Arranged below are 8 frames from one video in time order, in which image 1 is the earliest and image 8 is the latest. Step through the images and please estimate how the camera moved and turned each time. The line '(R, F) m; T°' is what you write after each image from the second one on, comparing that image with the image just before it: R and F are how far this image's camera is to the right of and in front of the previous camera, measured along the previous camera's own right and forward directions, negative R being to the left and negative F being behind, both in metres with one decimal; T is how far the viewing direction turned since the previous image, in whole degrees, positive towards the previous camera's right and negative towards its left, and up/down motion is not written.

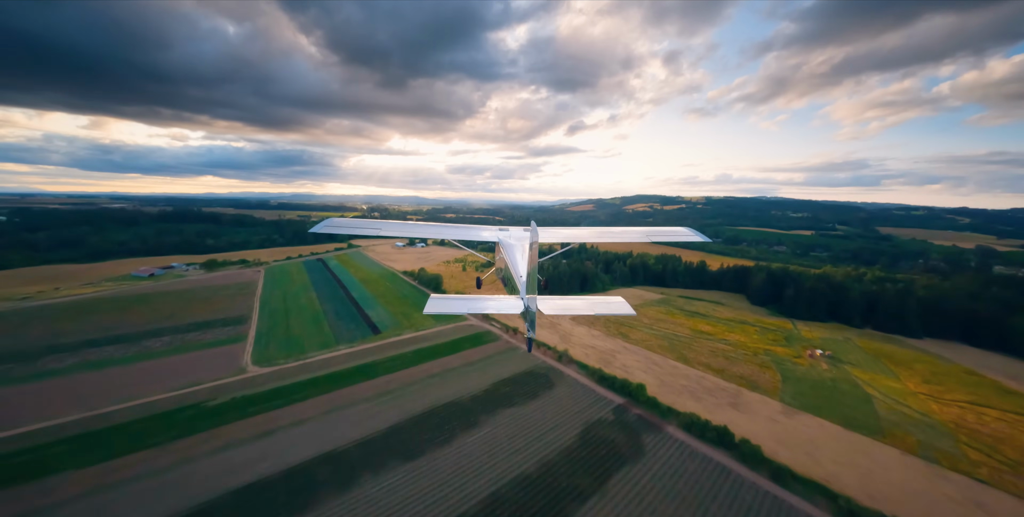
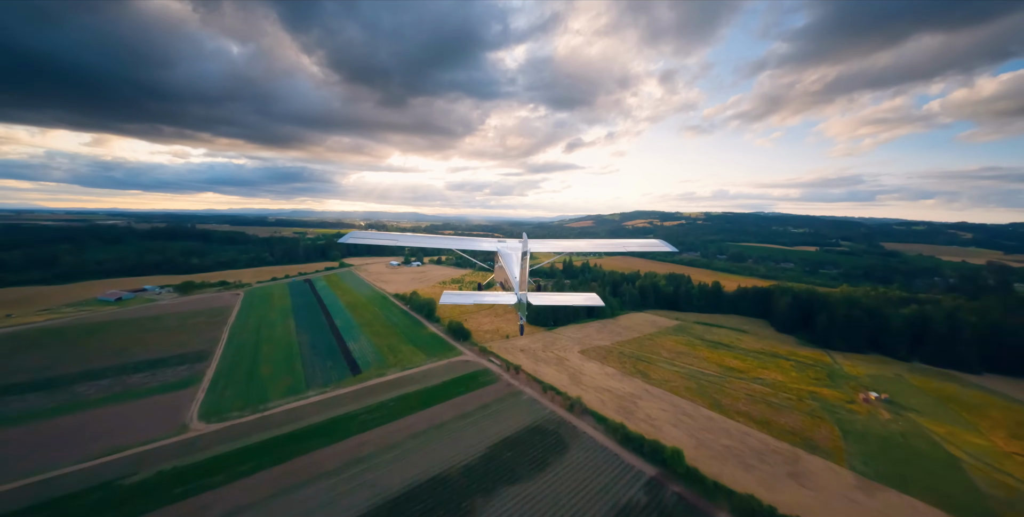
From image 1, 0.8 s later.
(-0.2, +4.1) m; 0°
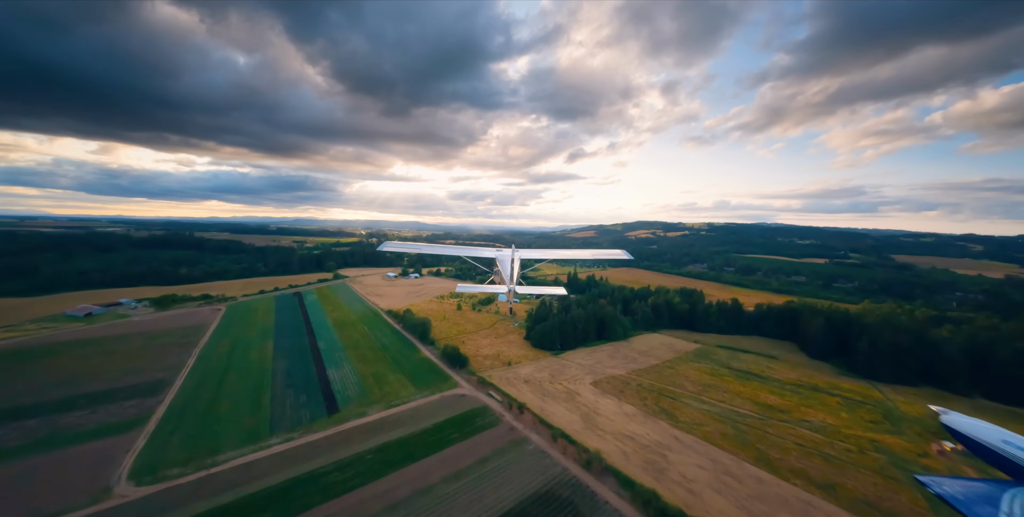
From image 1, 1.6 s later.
(-0.2, +3.9) m; 0°
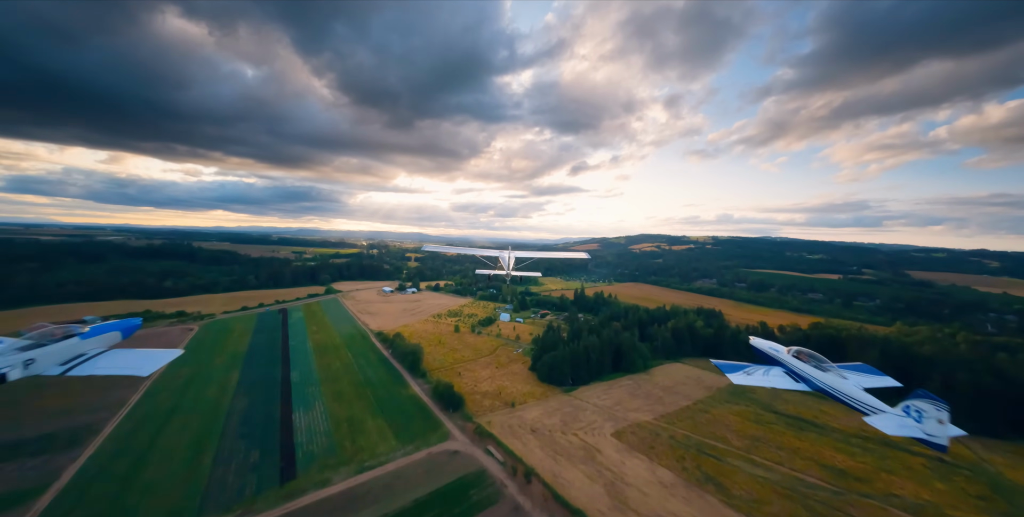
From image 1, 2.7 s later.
(-0.3, +4.8) m; 0°
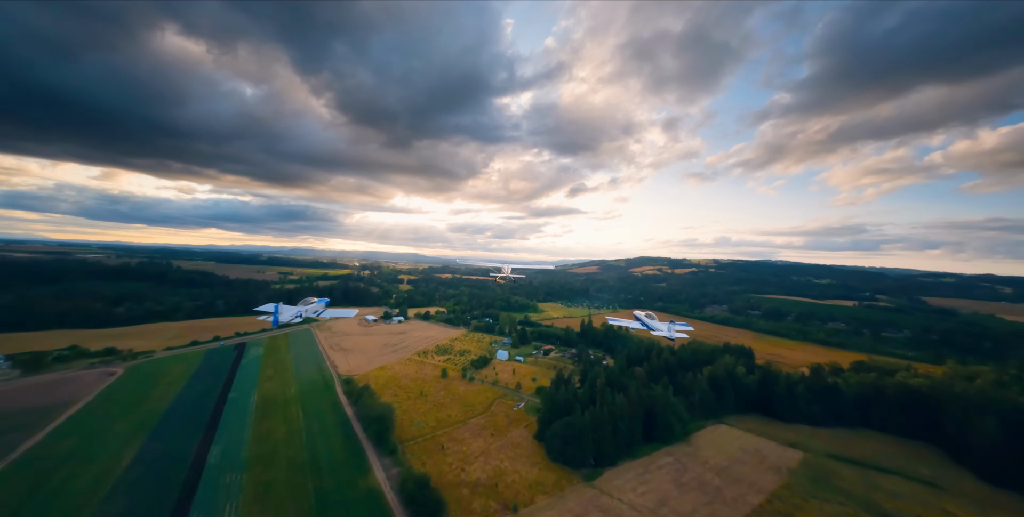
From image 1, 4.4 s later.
(-0.3, +7.8) m; 0°
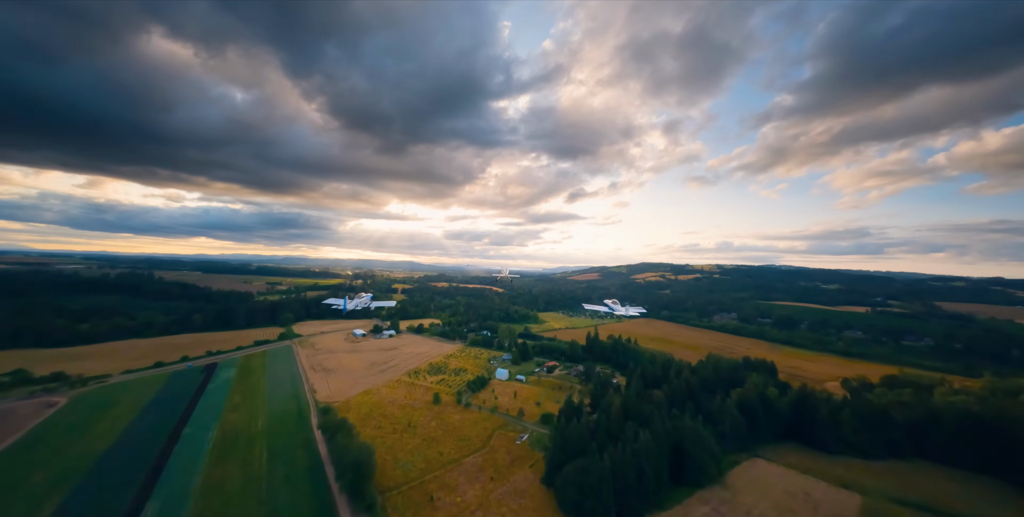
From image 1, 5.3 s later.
(0.0, +4.1) m; 0°
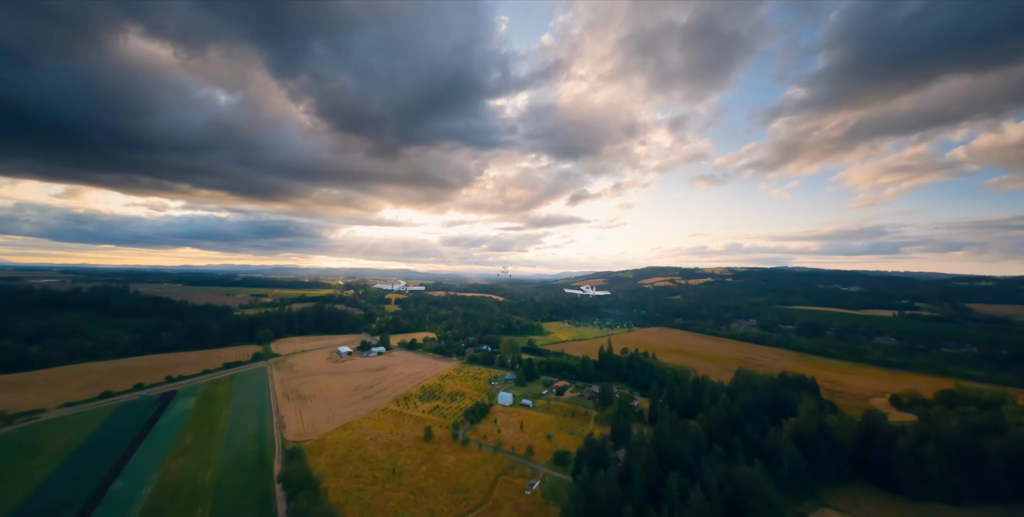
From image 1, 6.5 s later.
(+0.1, +5.1) m; -1°
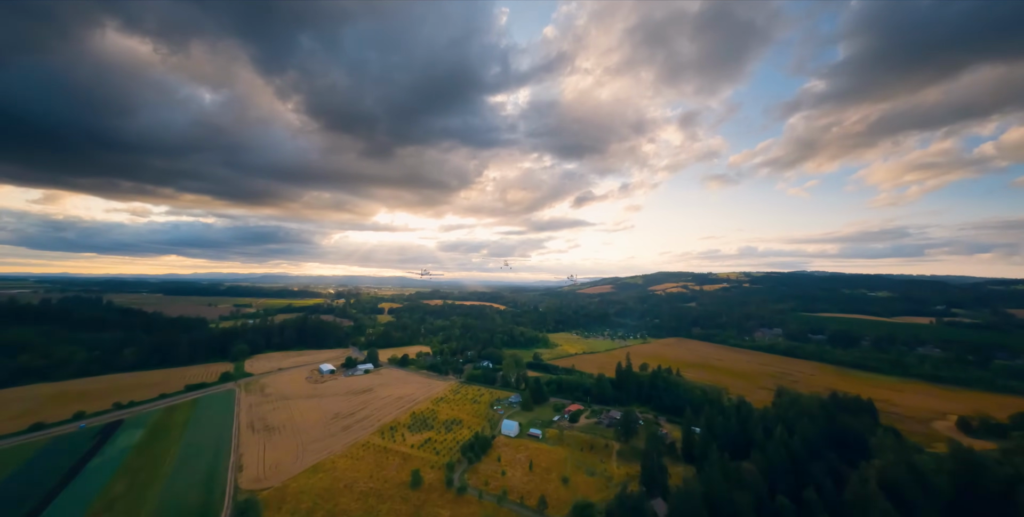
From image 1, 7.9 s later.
(+0.2, +5.0) m; -2°
